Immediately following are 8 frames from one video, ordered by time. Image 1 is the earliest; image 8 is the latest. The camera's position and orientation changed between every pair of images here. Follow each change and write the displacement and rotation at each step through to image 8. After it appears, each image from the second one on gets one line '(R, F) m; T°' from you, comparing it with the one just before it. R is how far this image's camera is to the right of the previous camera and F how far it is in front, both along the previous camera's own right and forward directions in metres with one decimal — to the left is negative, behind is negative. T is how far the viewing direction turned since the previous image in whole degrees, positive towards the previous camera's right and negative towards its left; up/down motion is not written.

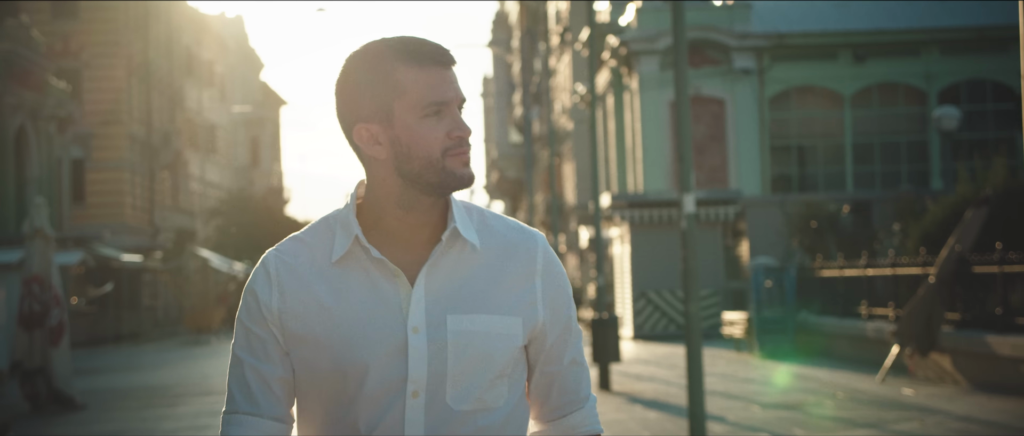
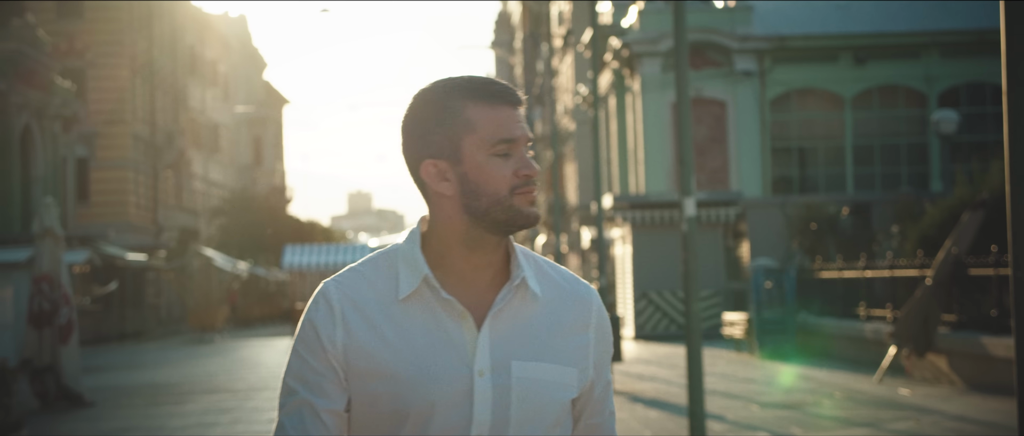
(0.0, -0.2) m; 0°
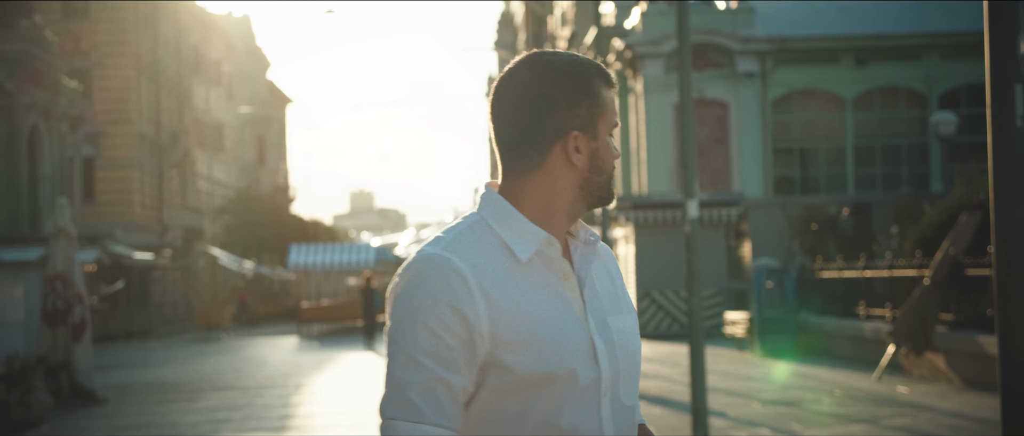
(-0.1, -0.3) m; 0°
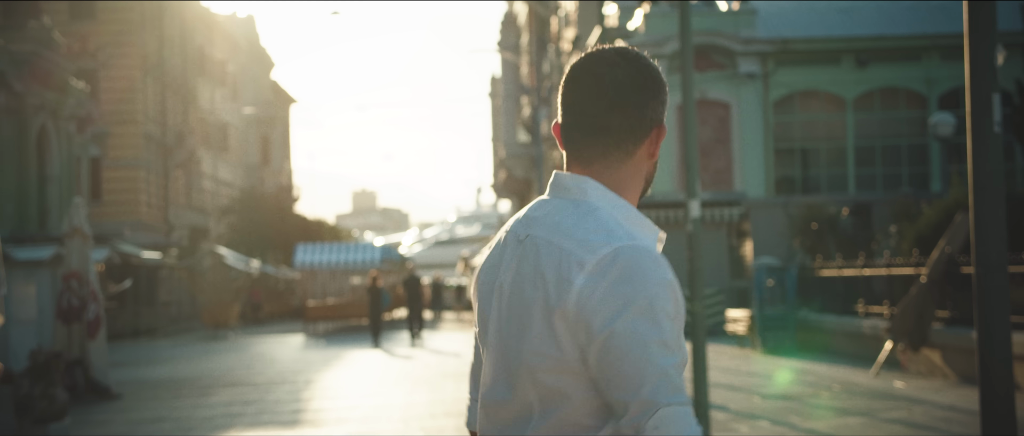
(-0.1, -0.4) m; 0°
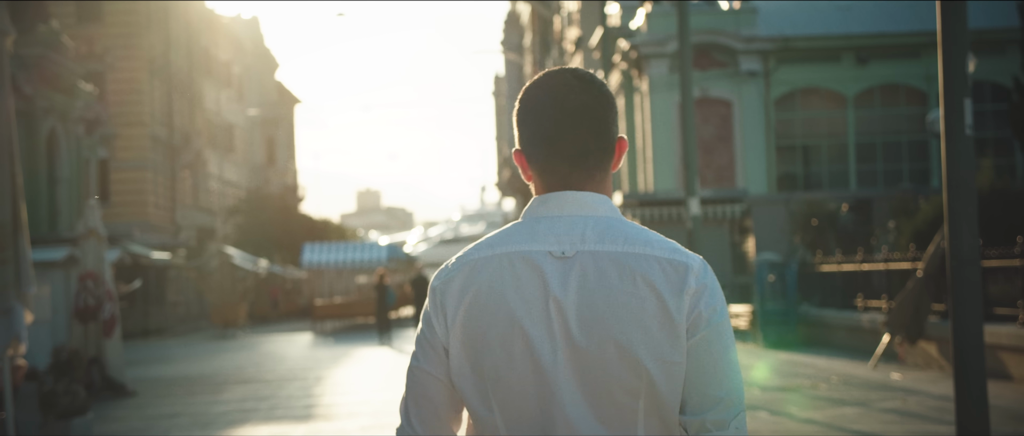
(0.0, -0.4) m; 0°
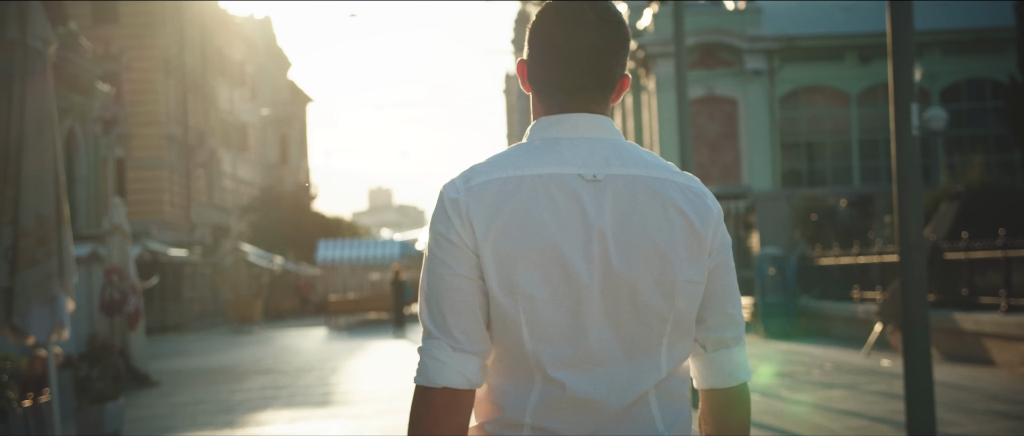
(0.0, -0.7) m; -1°
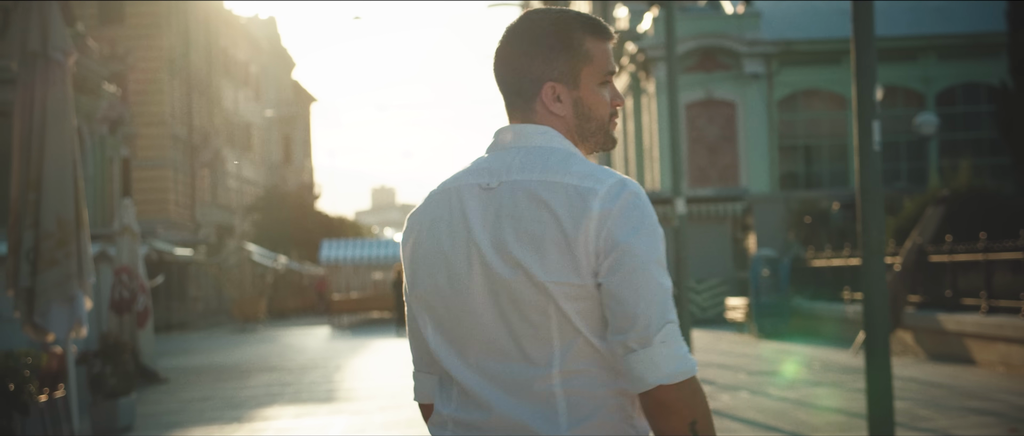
(+0.1, -0.5) m; 0°
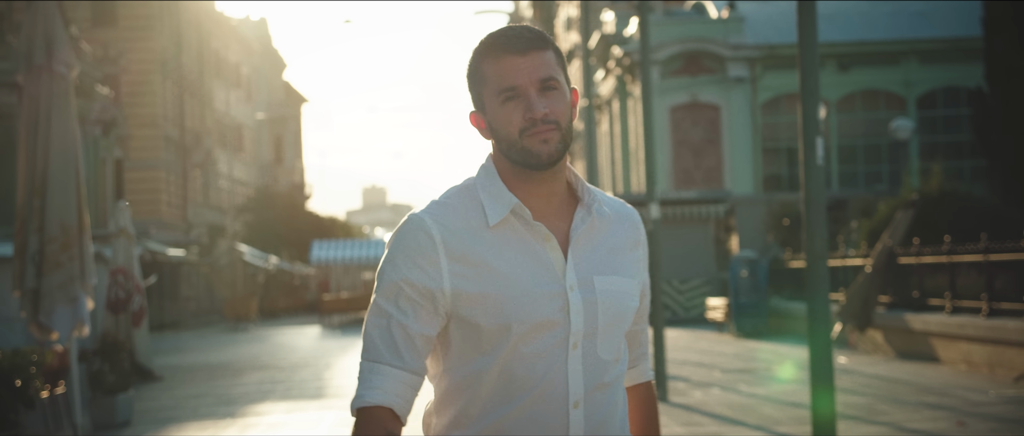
(+0.1, -0.5) m; 0°
